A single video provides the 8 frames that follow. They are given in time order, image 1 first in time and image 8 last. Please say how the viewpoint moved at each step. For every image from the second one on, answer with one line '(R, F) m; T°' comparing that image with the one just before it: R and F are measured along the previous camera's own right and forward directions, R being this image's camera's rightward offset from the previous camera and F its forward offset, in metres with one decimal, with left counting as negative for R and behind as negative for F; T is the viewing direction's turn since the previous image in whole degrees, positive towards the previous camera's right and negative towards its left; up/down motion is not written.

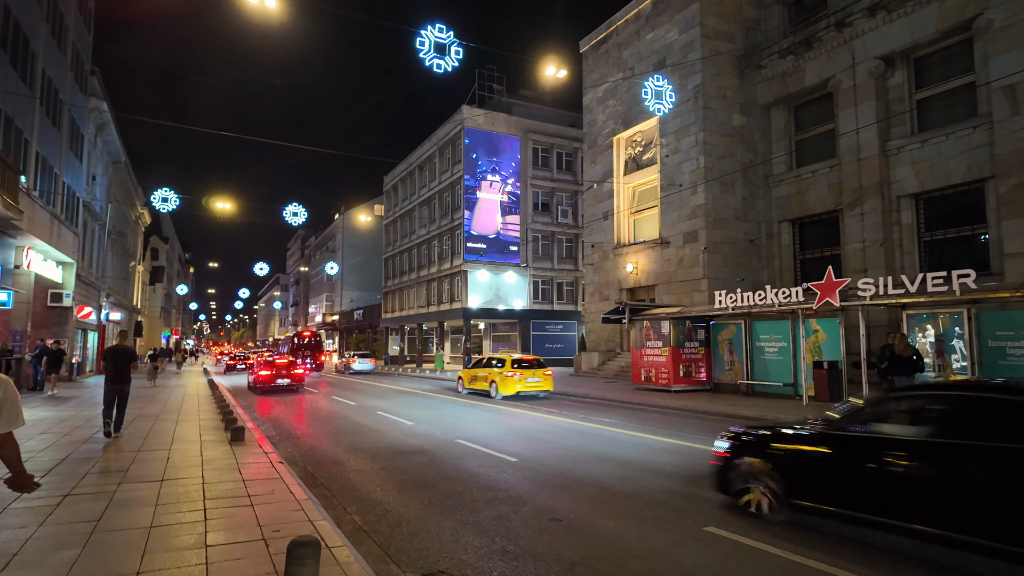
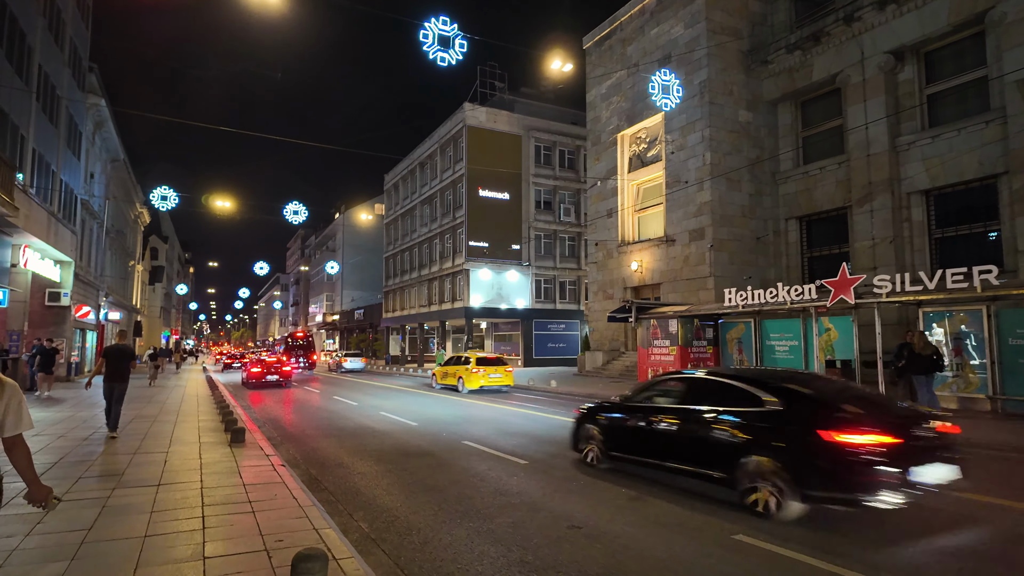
(-0.2, +0.3) m; 0°
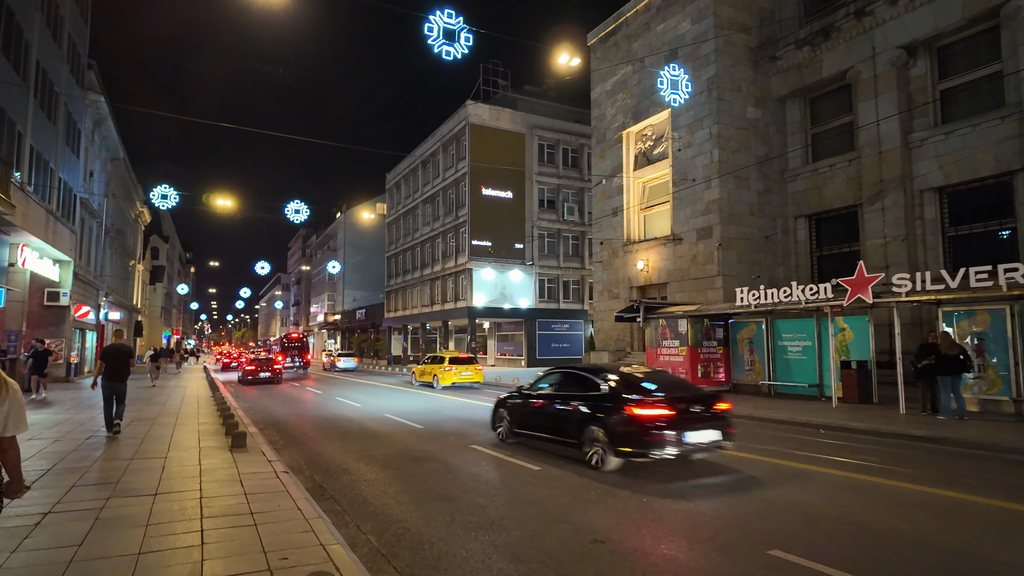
(-0.2, +0.4) m; 0°
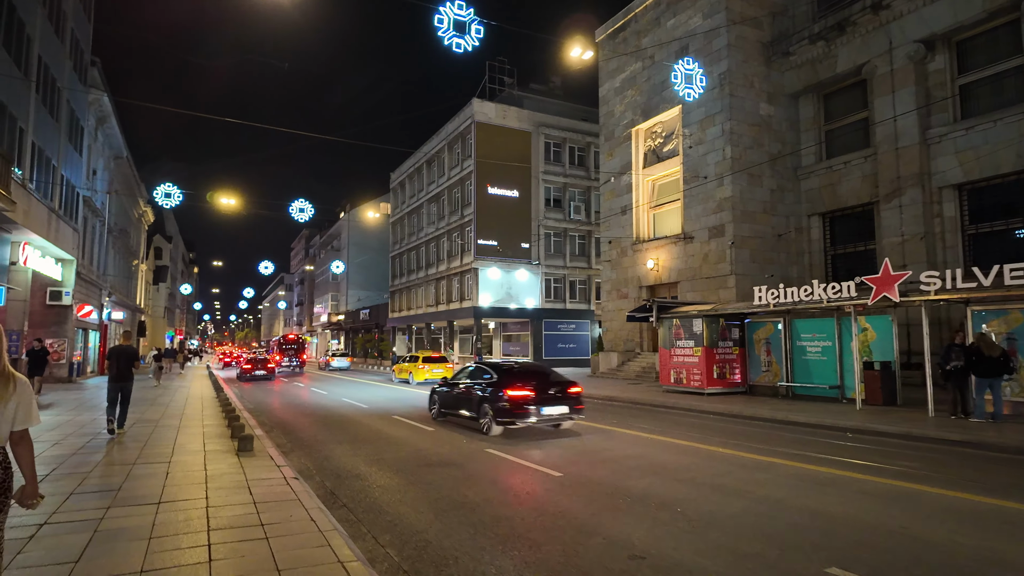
(-0.3, +0.4) m; 0°
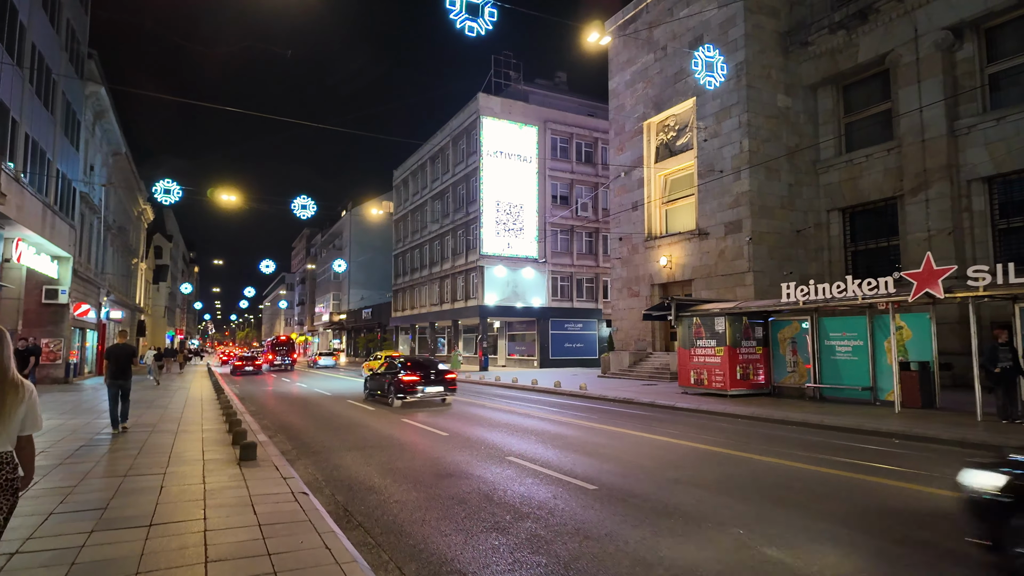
(-0.4, +0.8) m; 0°
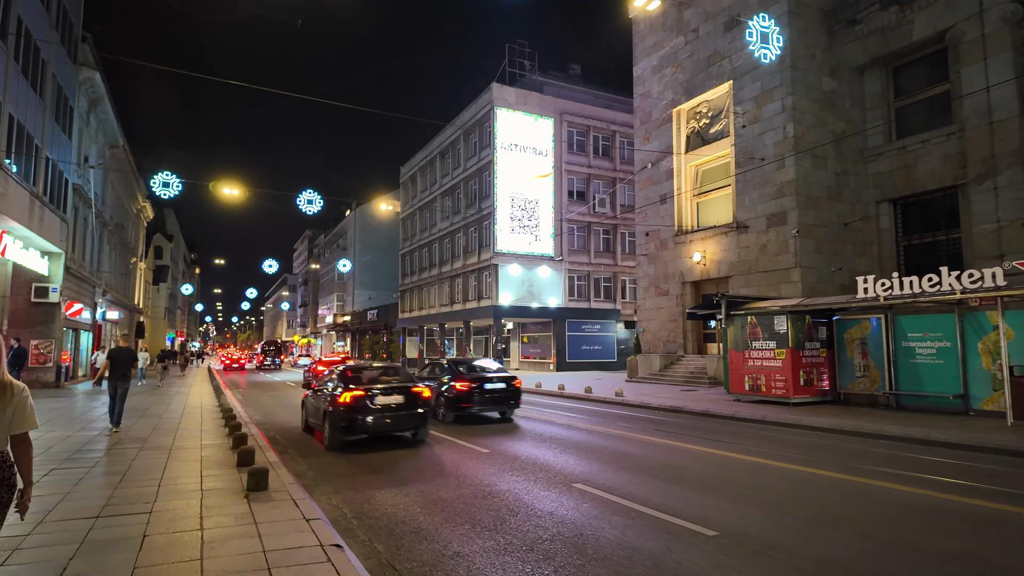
(-0.9, +1.8) m; 0°
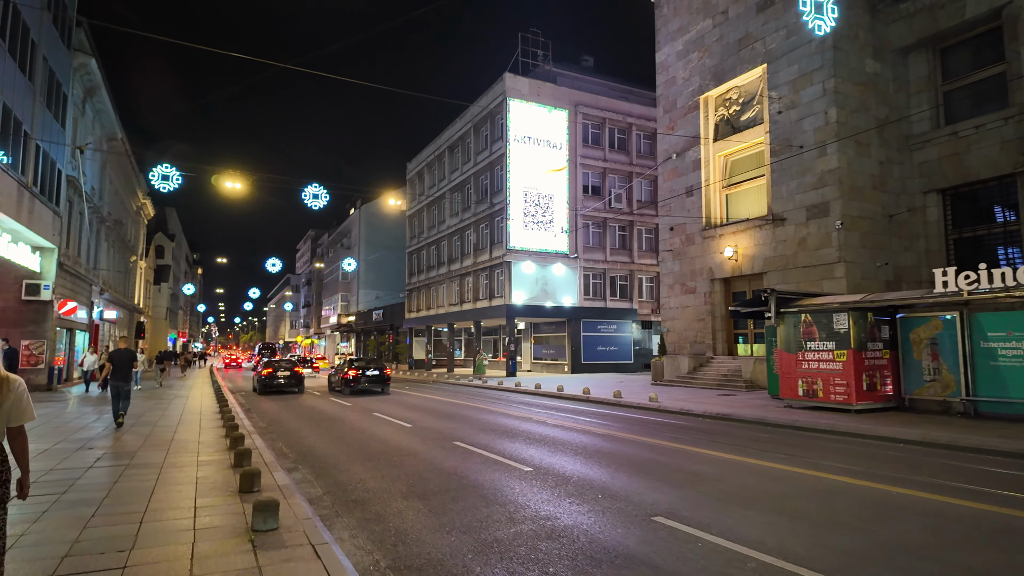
(-0.7, +1.5) m; 0°
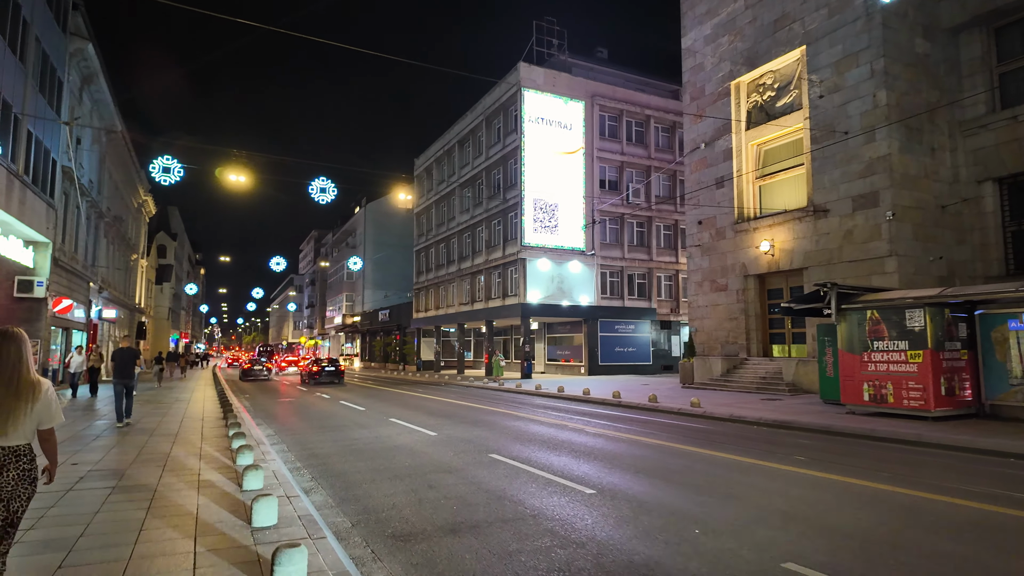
(-0.7, +1.4) m; 0°
